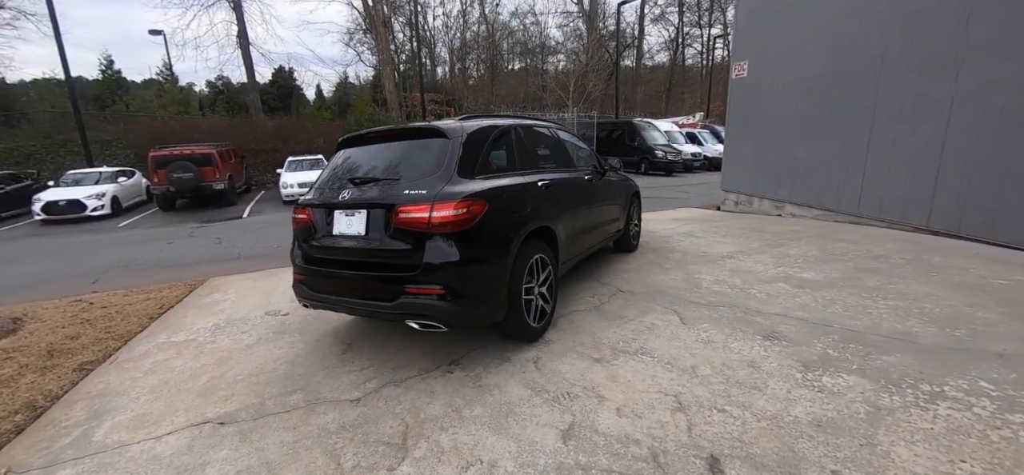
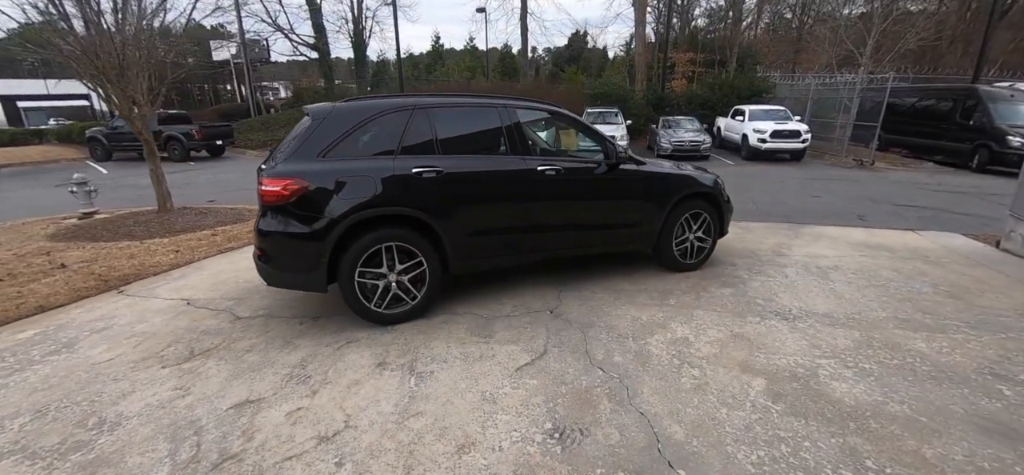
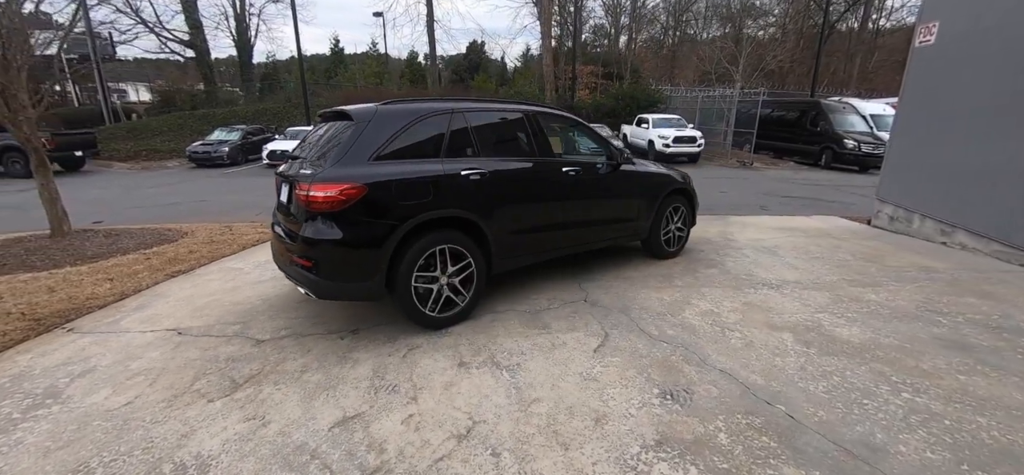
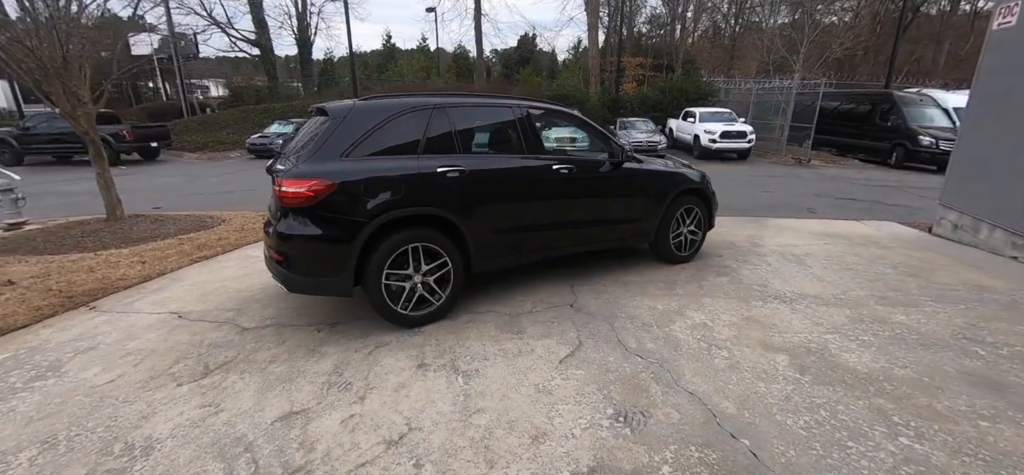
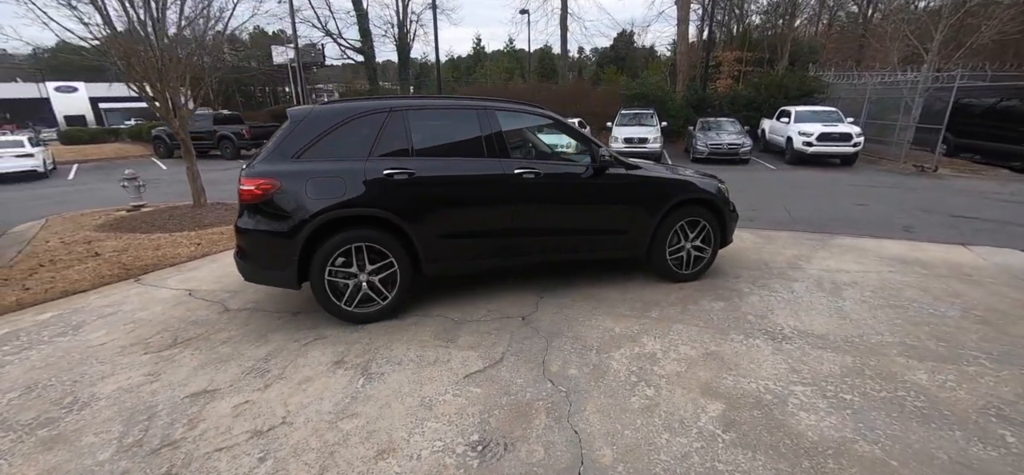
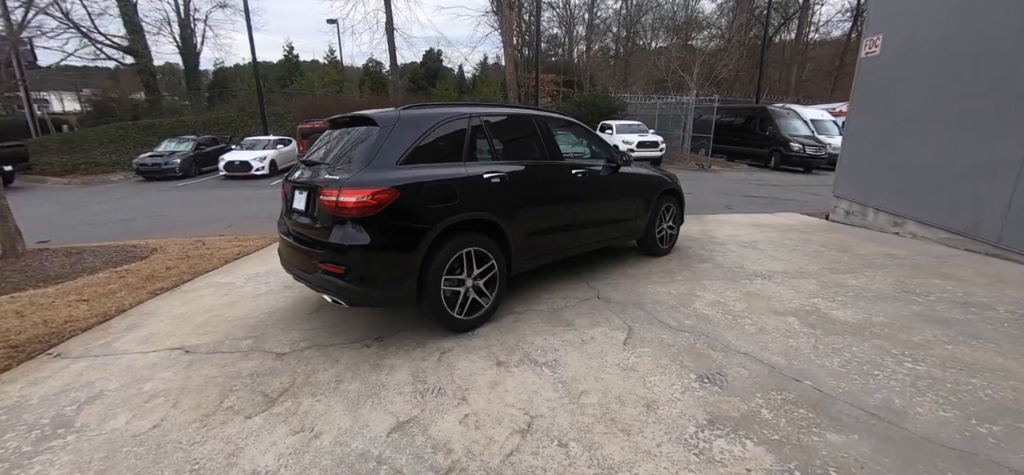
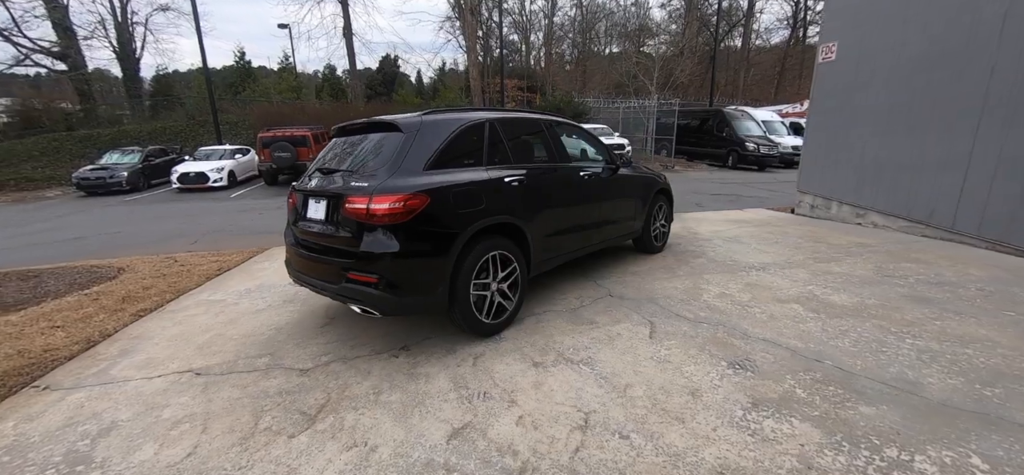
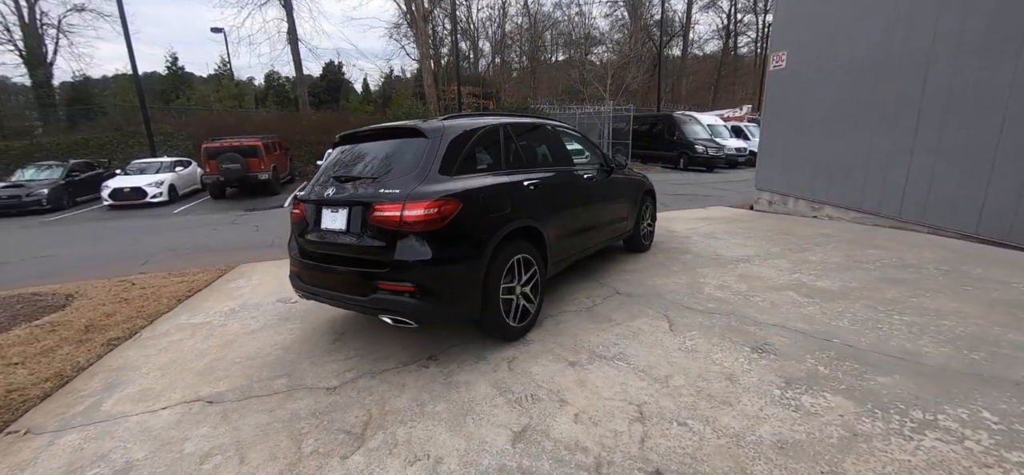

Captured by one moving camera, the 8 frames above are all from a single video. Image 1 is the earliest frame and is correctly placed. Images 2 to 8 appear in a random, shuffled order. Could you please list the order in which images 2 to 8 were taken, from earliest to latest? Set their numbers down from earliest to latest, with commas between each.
8, 7, 6, 3, 4, 2, 5
